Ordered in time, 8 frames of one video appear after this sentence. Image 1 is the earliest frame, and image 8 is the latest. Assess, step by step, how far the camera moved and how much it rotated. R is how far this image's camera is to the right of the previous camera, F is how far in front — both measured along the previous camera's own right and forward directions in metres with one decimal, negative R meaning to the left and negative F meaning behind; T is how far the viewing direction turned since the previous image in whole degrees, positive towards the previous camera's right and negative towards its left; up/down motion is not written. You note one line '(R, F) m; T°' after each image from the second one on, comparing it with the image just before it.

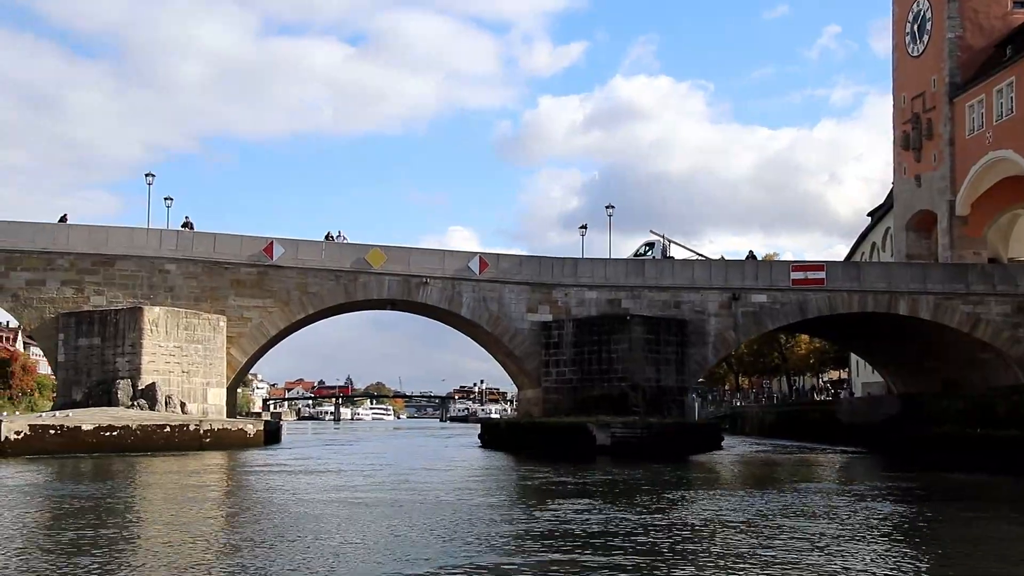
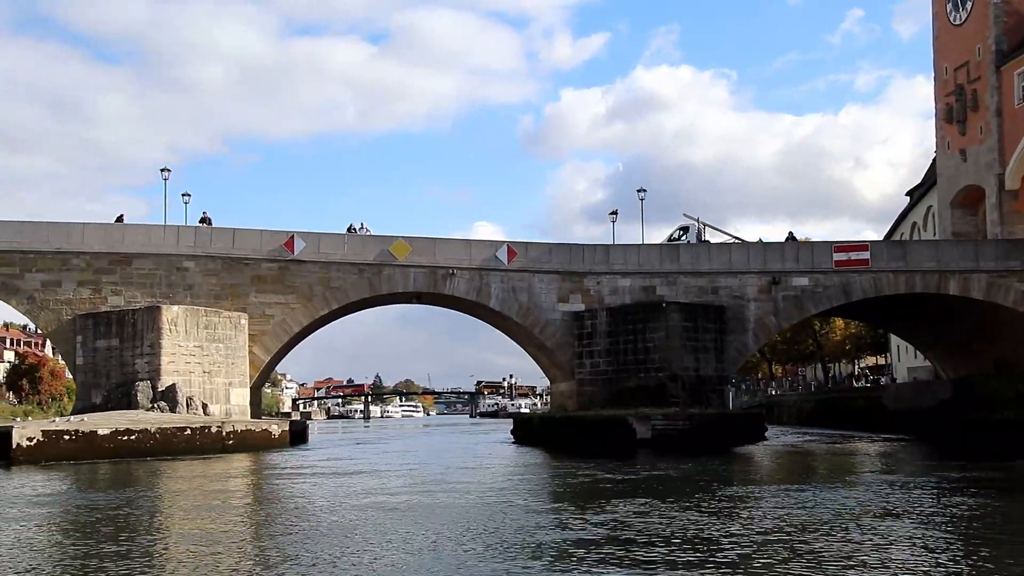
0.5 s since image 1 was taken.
(-0.1, +0.9) m; -1°
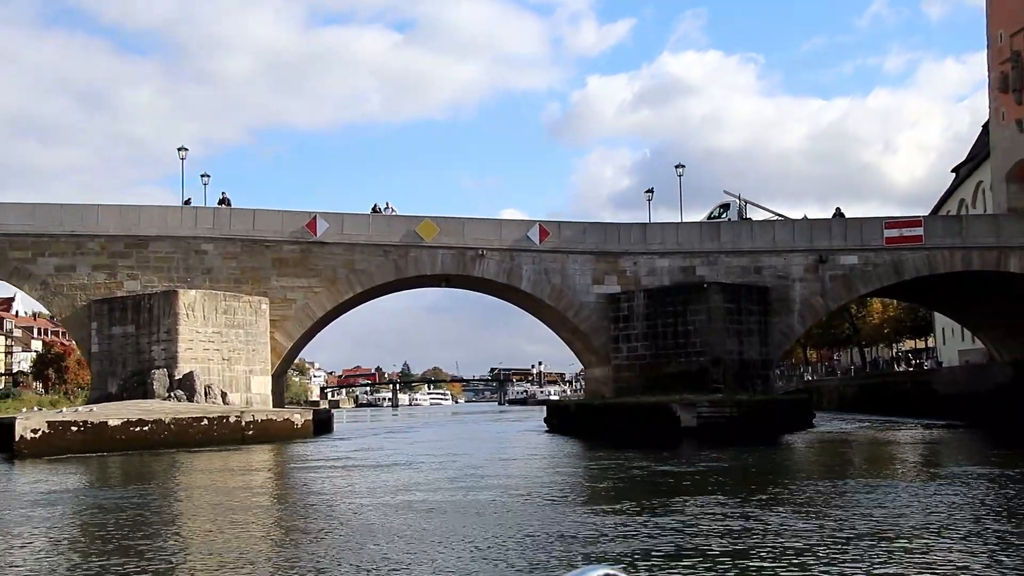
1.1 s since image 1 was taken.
(-0.1, +1.1) m; -1°
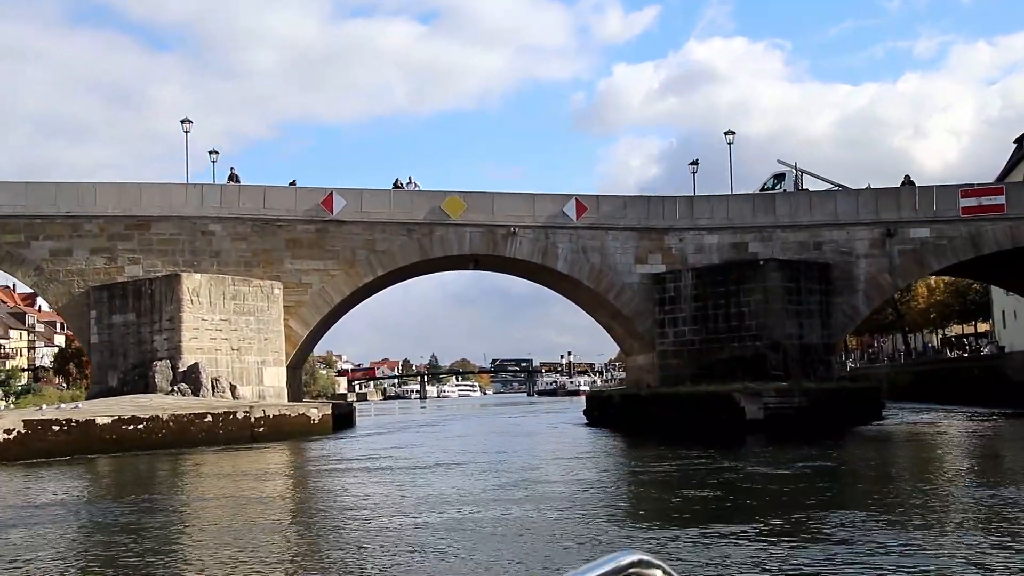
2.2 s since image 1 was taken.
(-0.1, +1.9) m; -1°
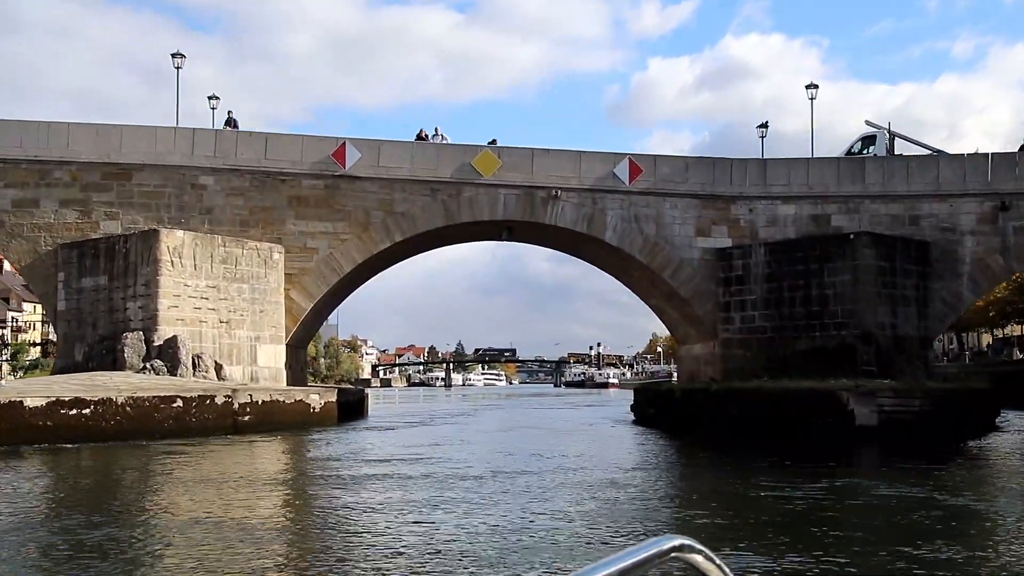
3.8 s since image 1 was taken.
(-0.2, +3.0) m; -1°
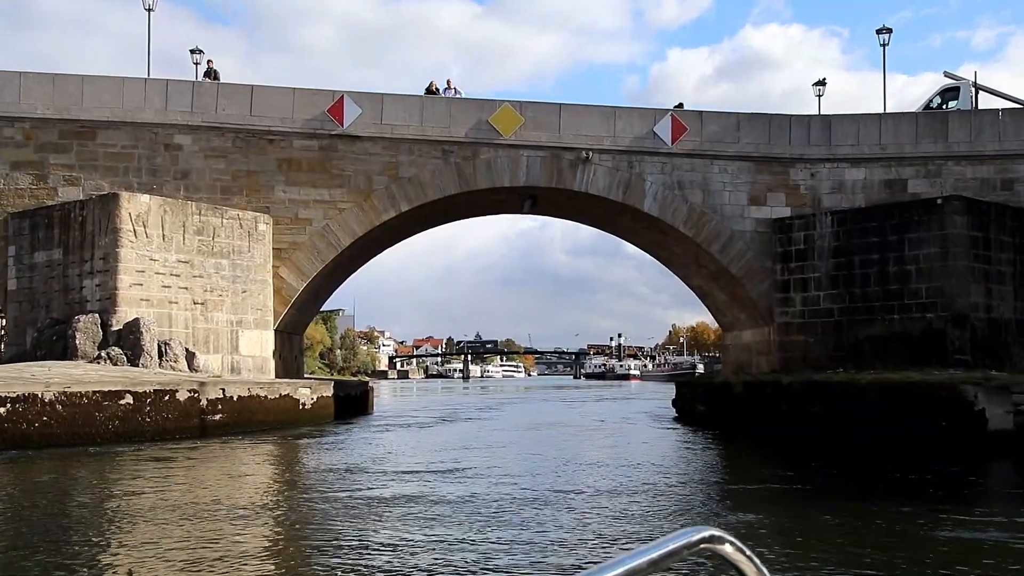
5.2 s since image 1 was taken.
(-0.1, +2.4) m; -1°
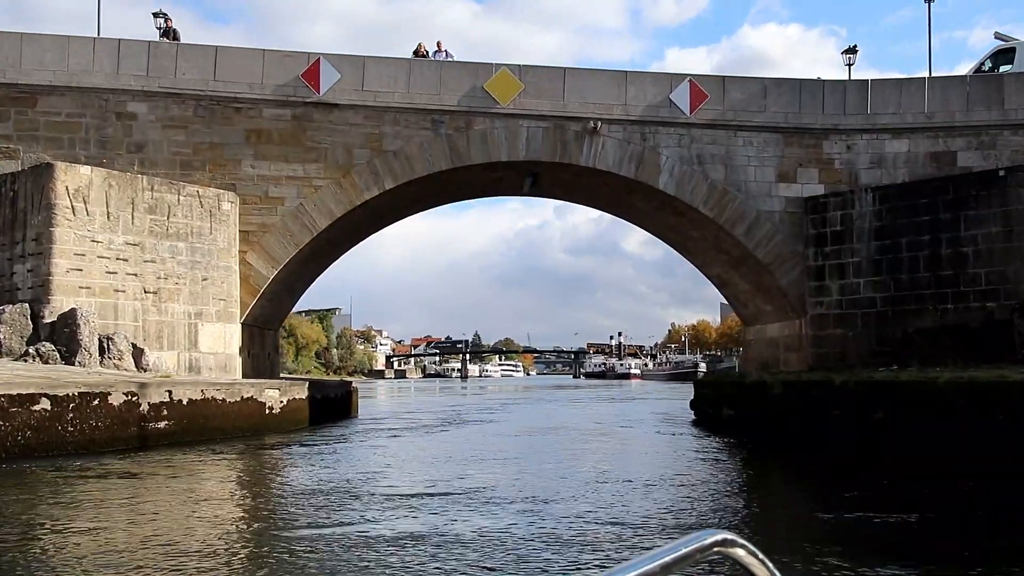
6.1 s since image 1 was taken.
(0.0, +1.7) m; 0°
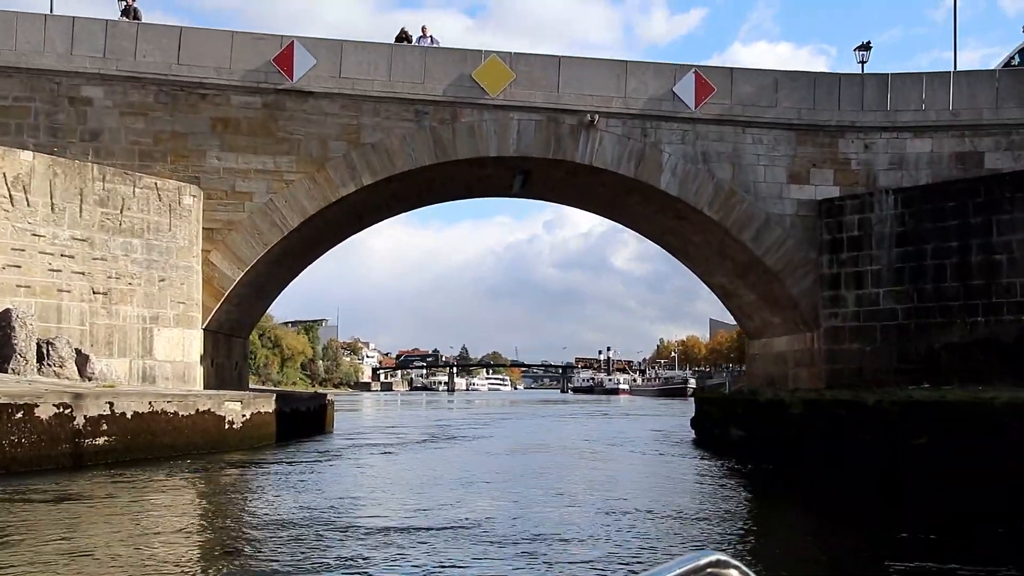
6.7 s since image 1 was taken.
(0.0, +1.1) m; +1°
